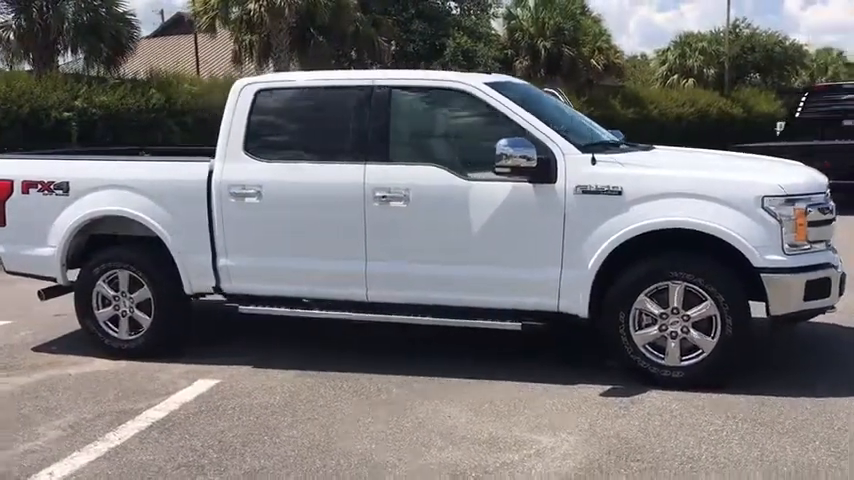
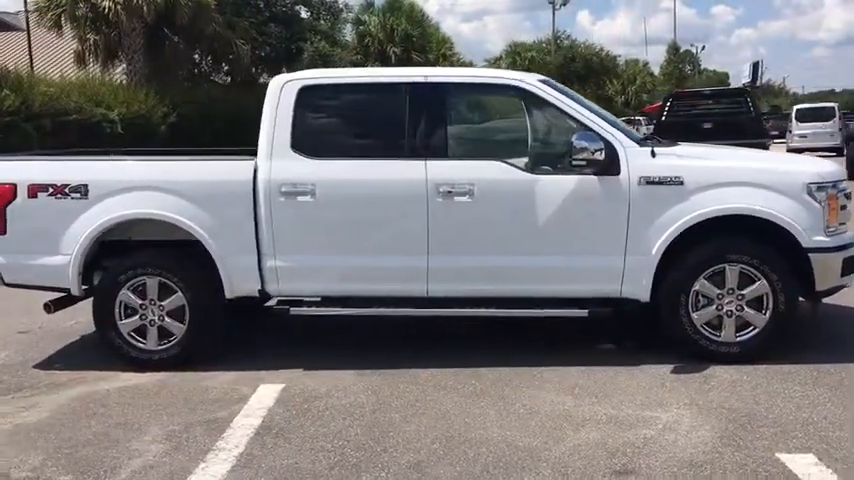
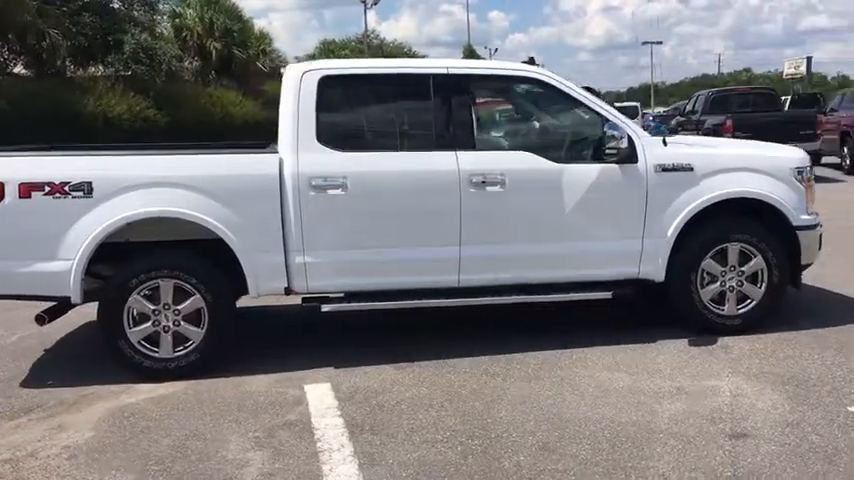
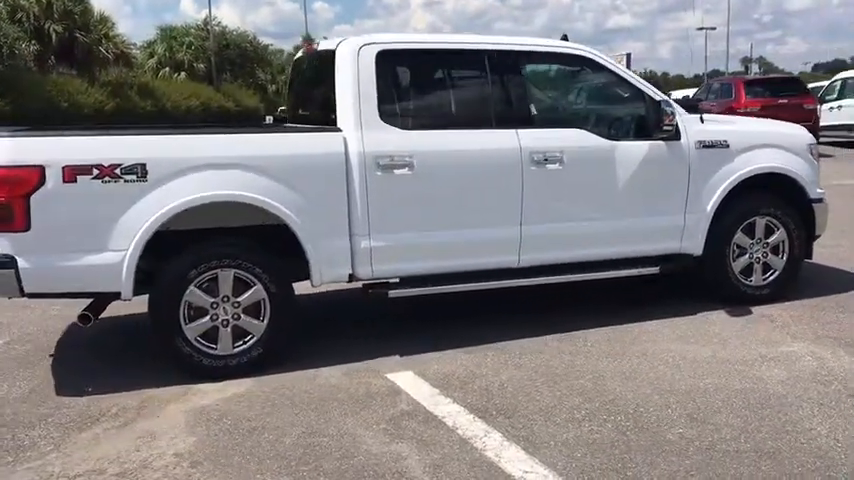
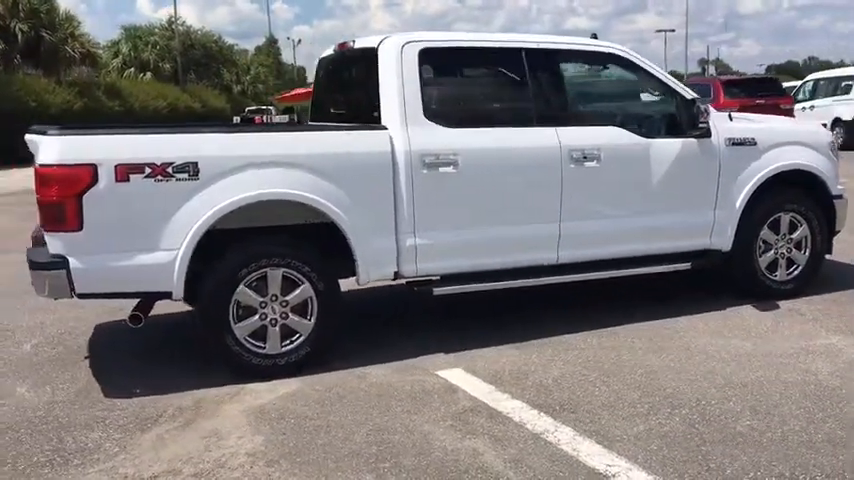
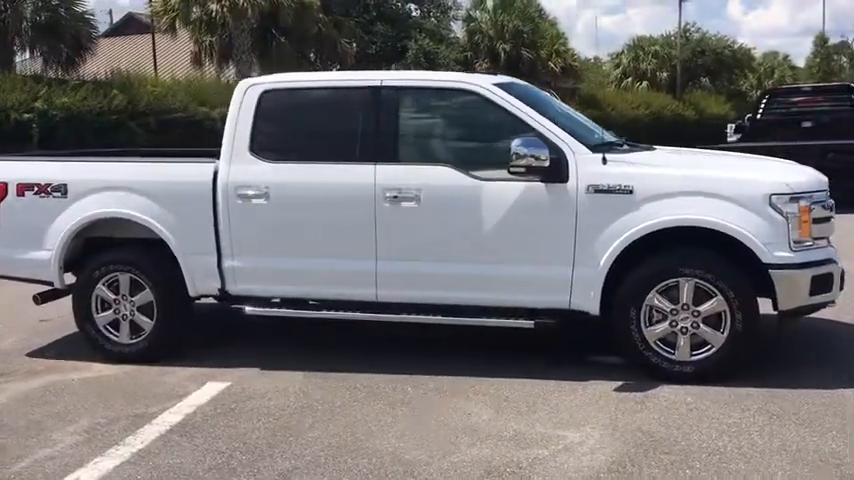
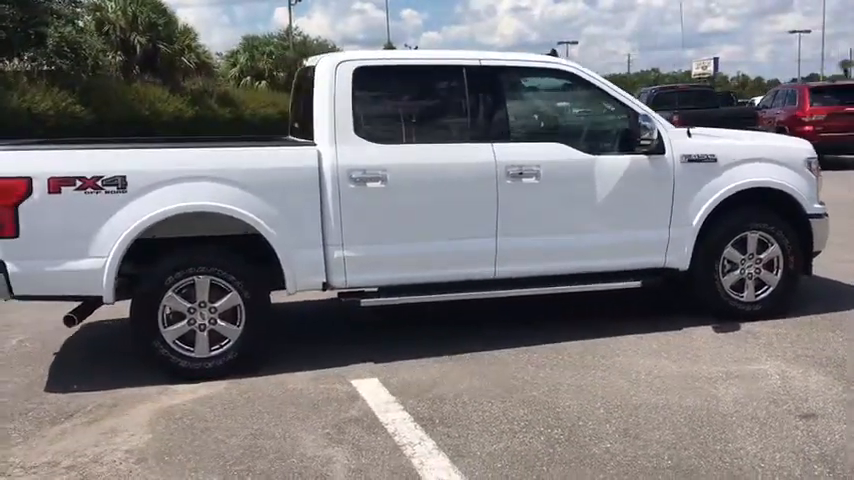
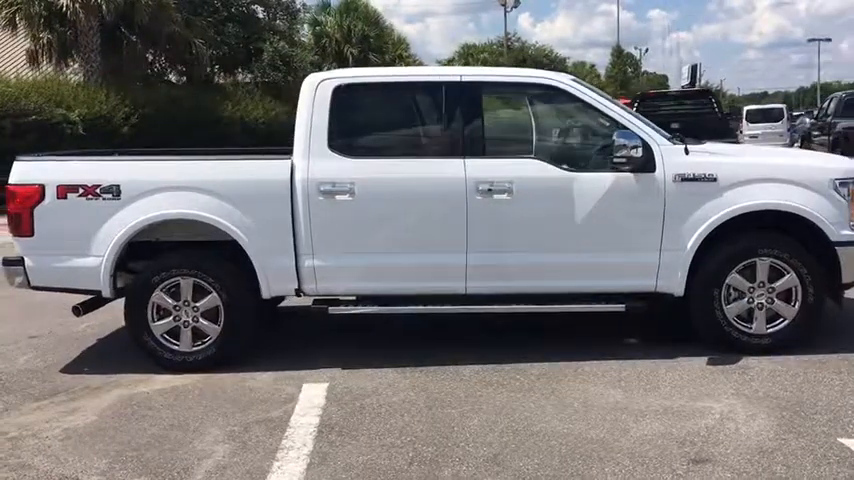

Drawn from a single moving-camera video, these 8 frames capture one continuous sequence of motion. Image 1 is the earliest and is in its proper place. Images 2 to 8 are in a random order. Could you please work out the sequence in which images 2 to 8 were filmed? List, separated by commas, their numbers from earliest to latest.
6, 2, 8, 3, 7, 4, 5
